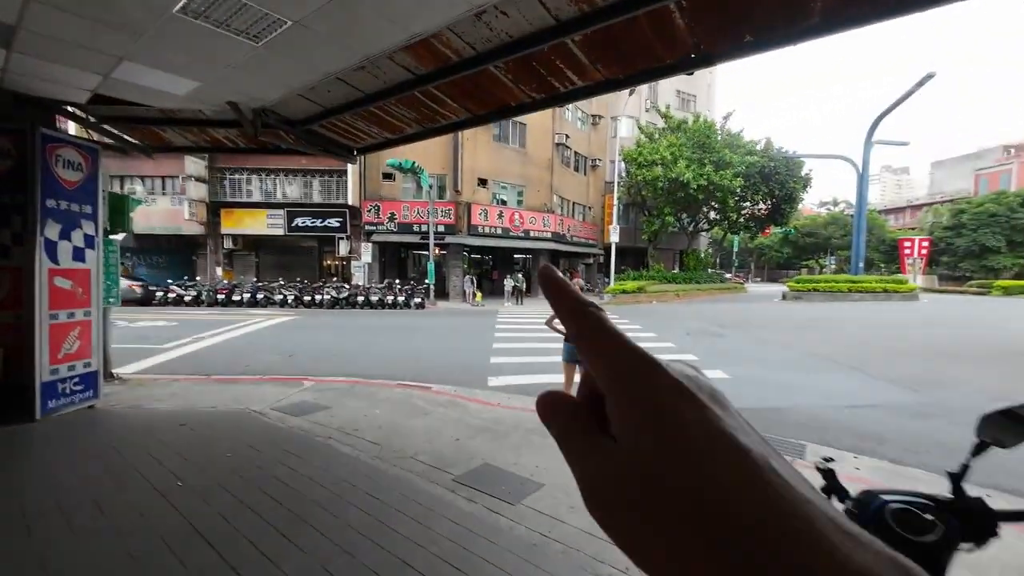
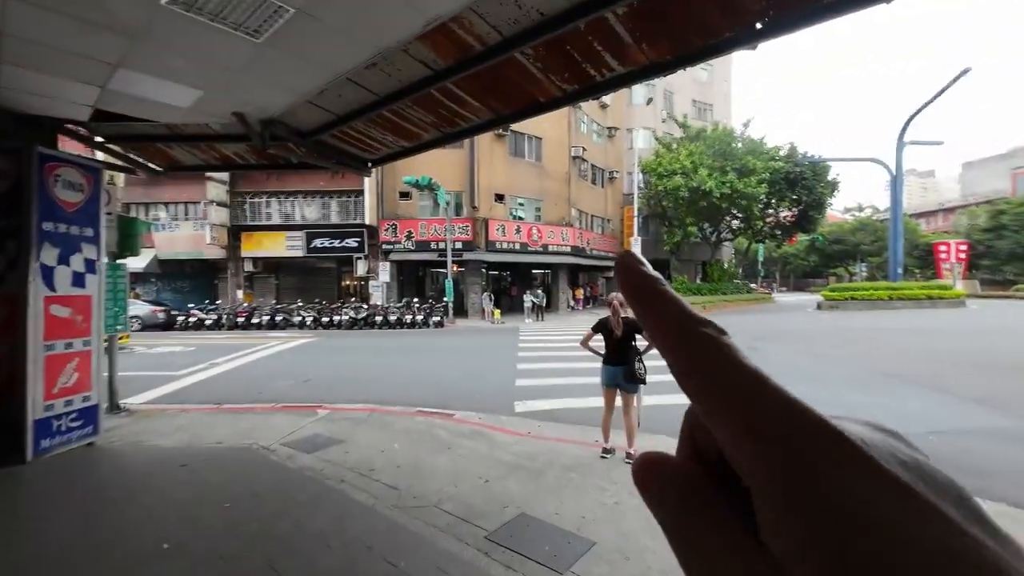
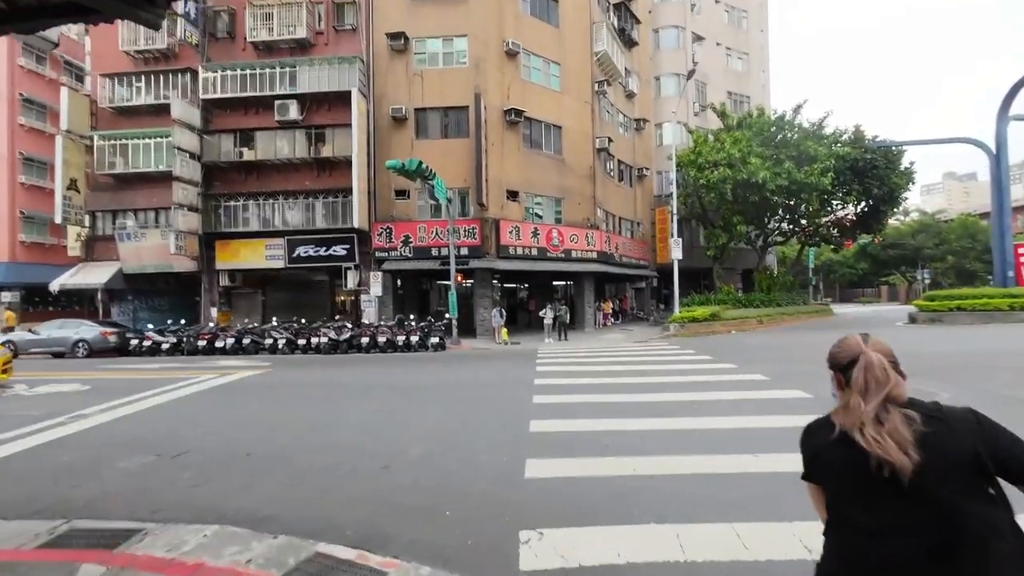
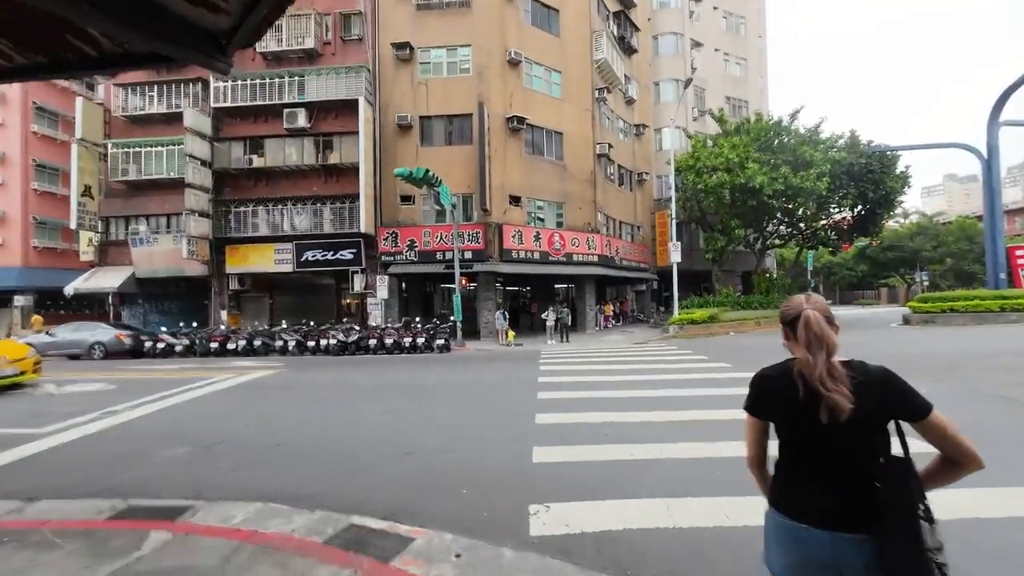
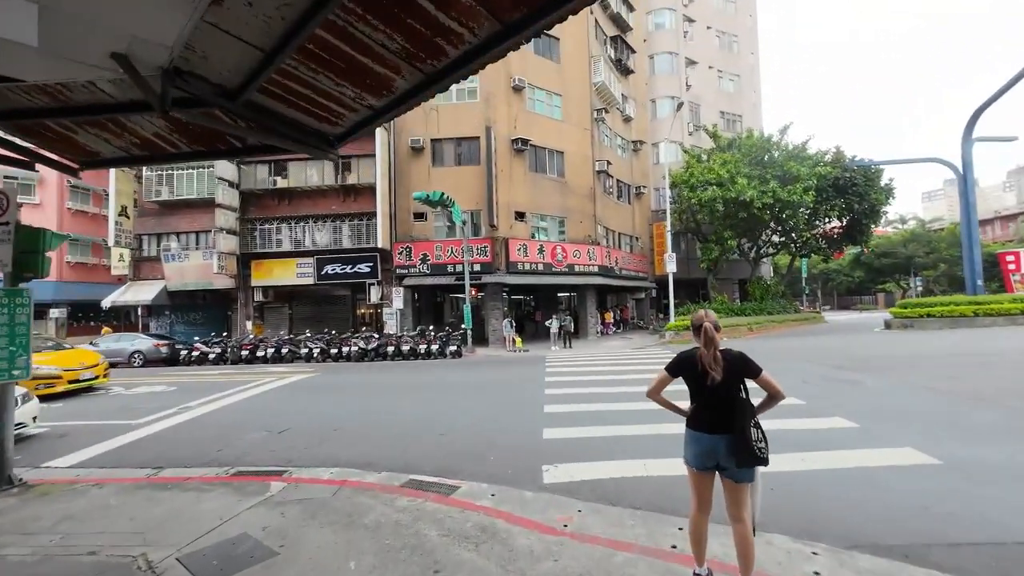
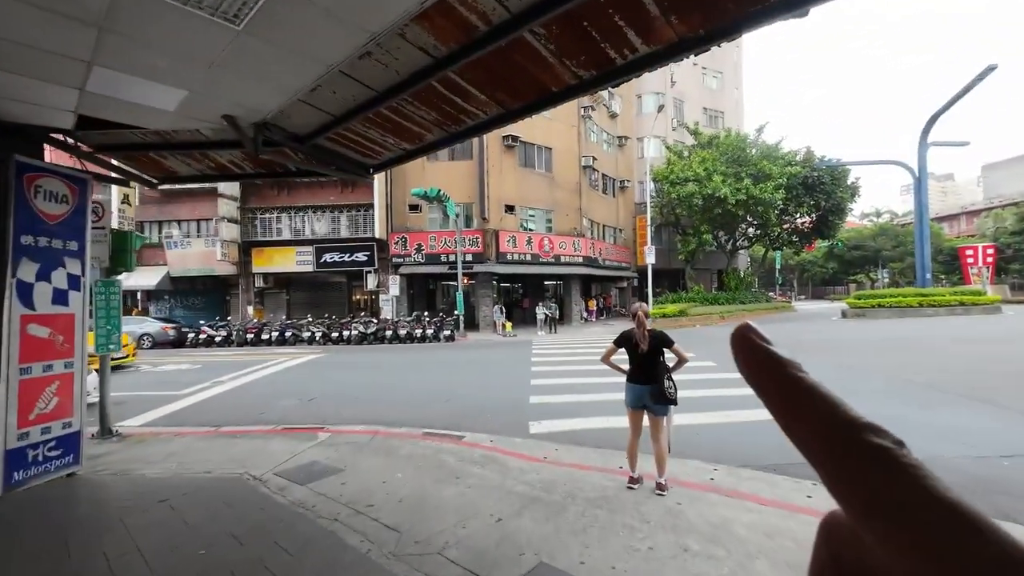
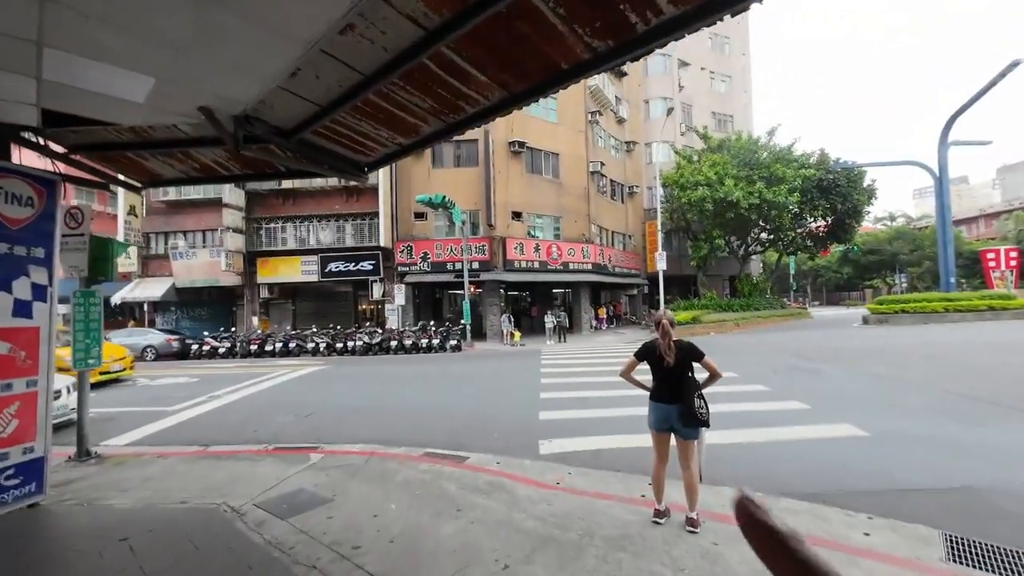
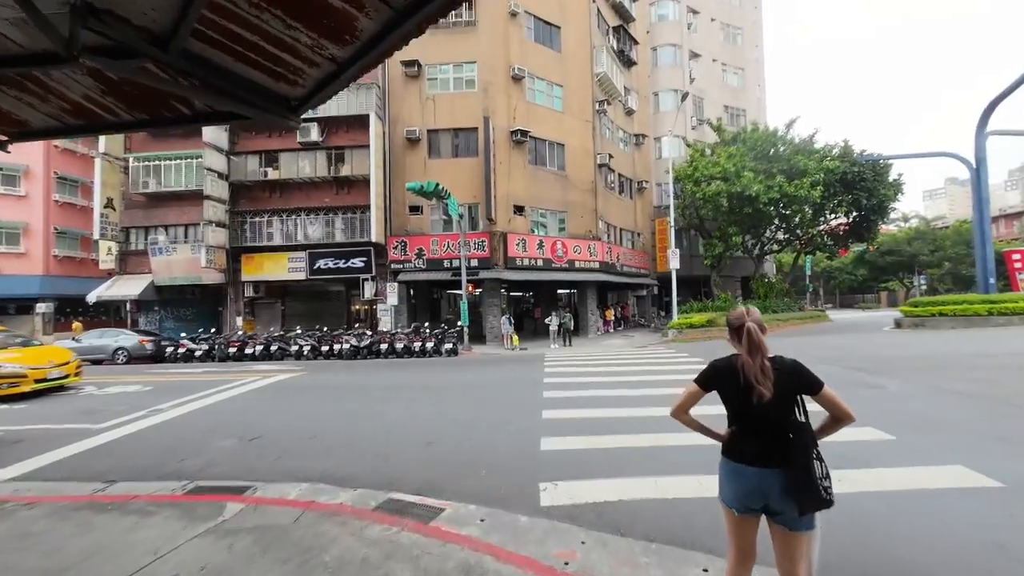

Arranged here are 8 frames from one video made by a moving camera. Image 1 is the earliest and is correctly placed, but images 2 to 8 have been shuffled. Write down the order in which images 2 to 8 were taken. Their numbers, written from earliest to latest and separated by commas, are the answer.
2, 6, 7, 5, 8, 4, 3
